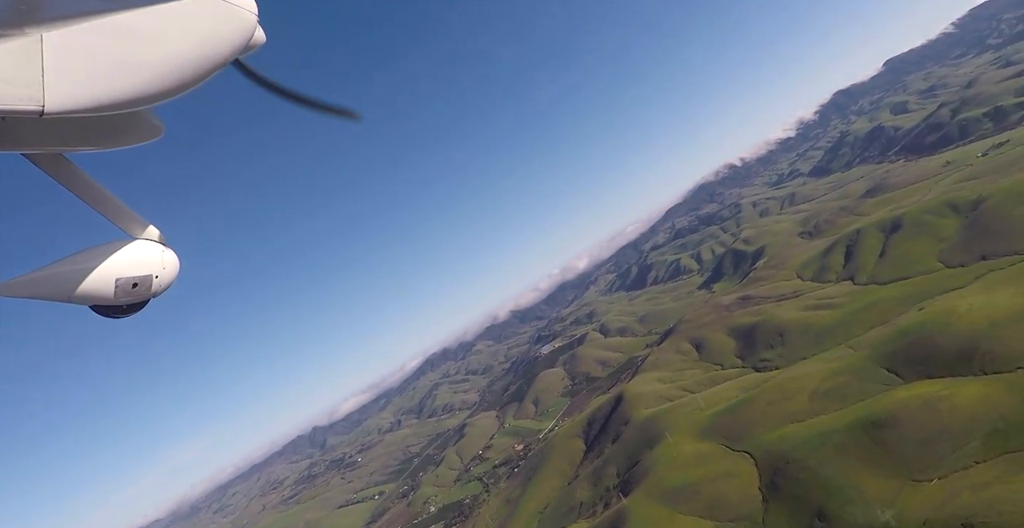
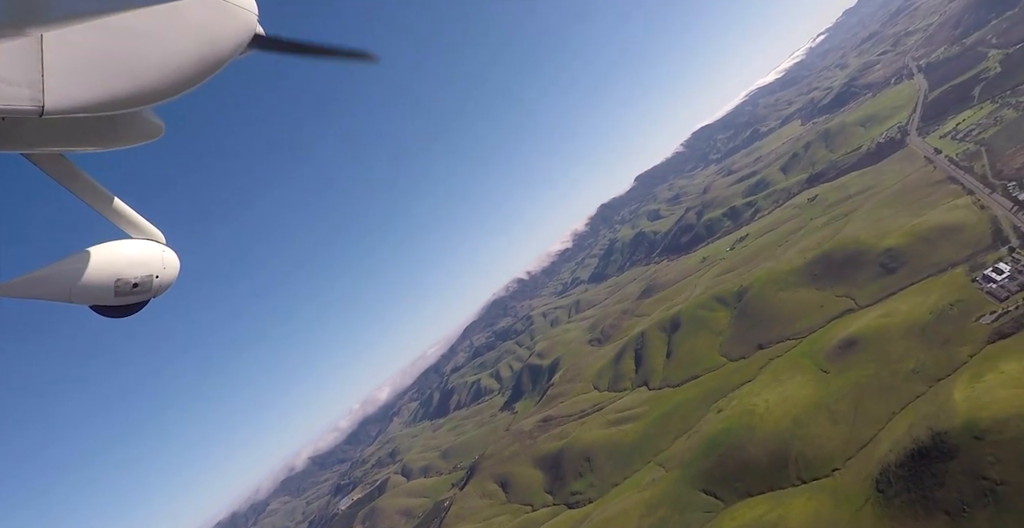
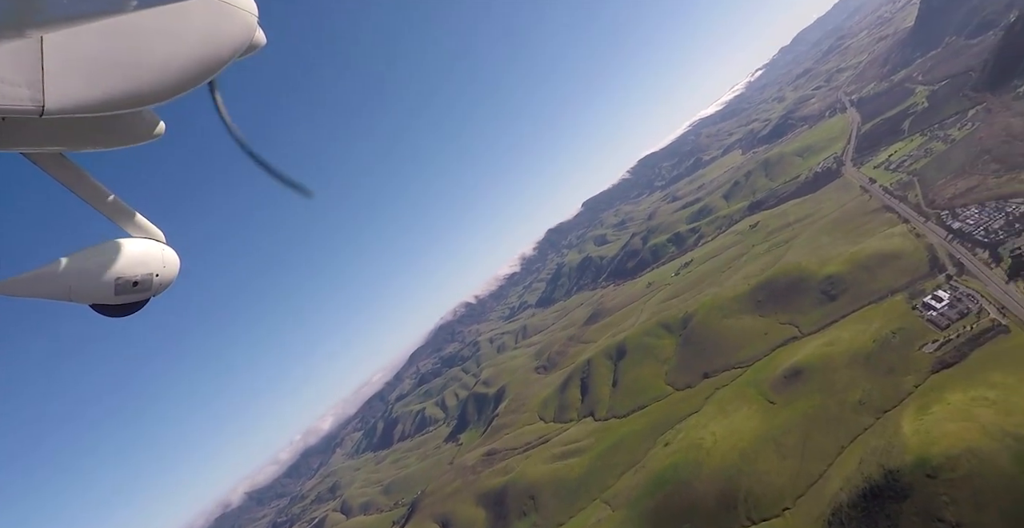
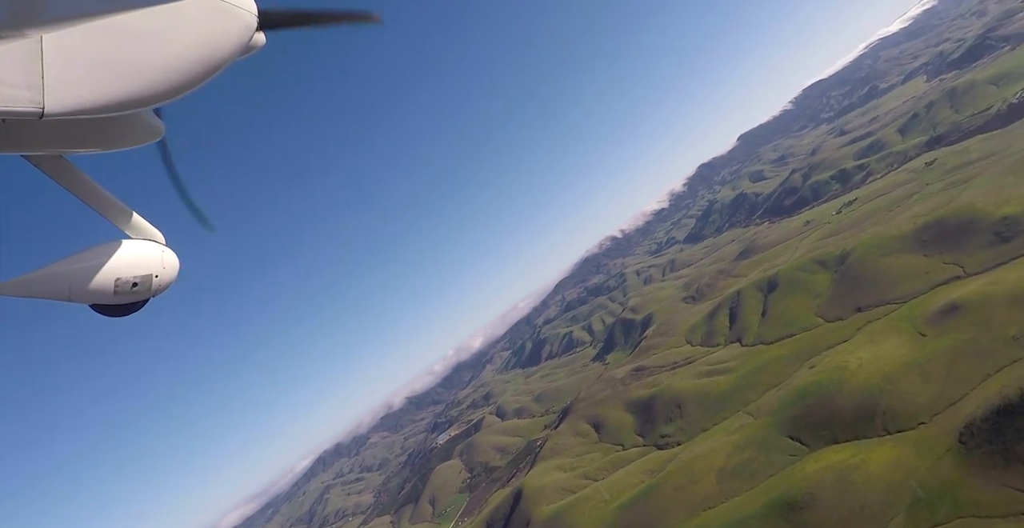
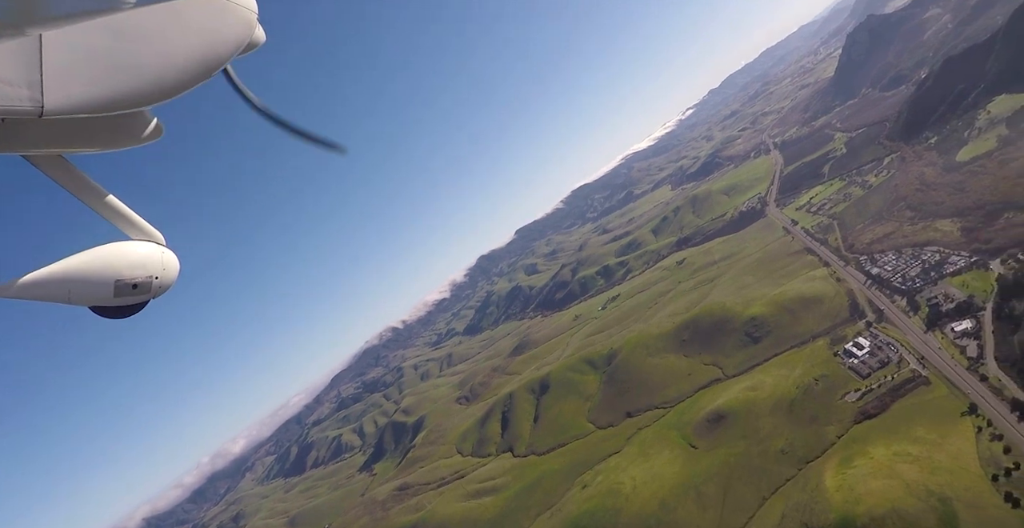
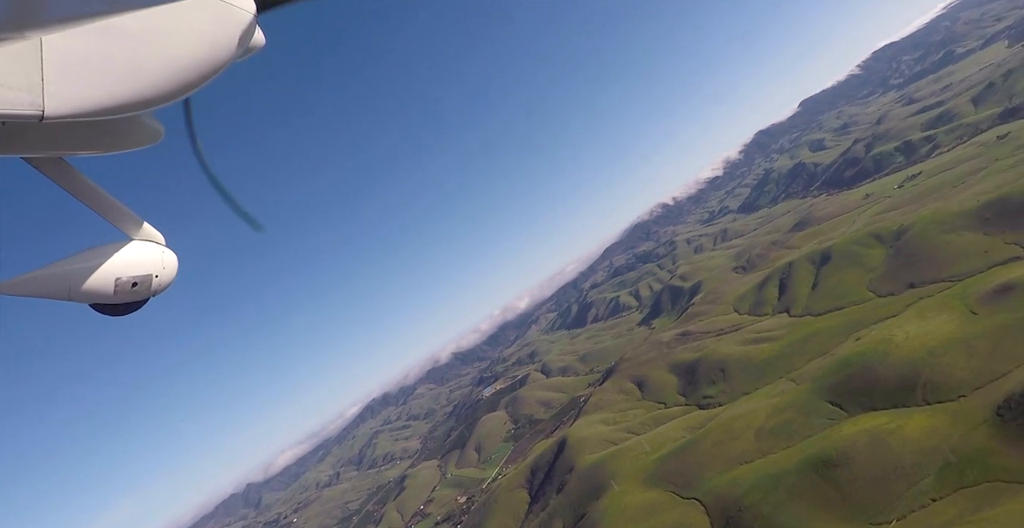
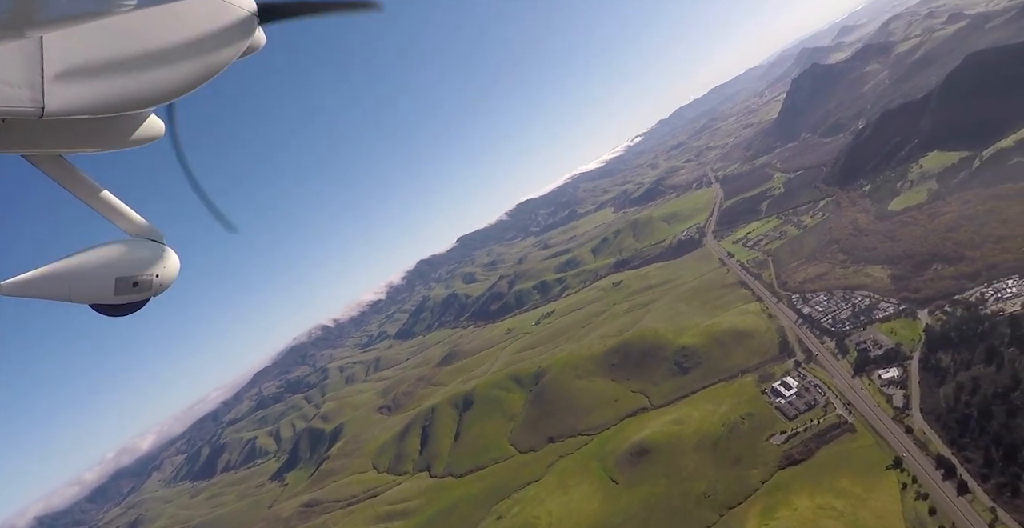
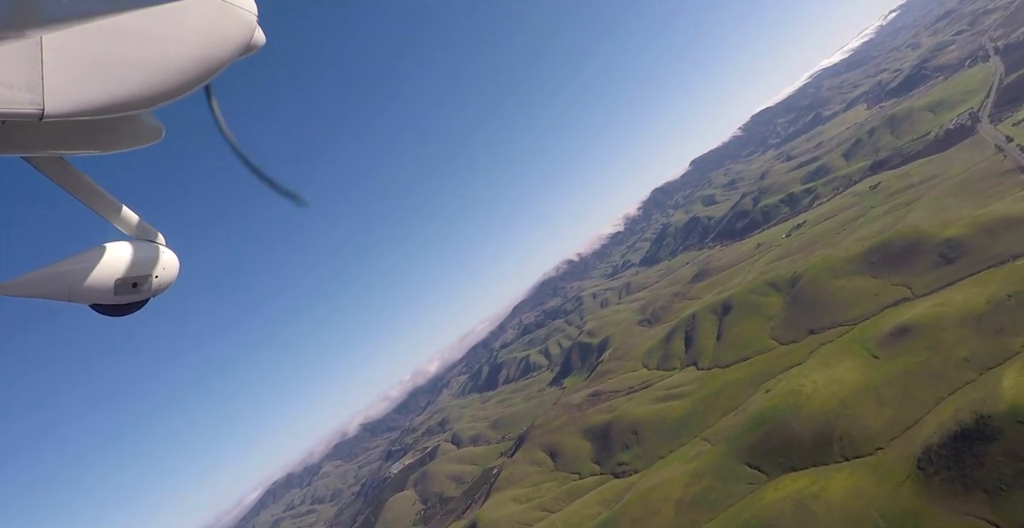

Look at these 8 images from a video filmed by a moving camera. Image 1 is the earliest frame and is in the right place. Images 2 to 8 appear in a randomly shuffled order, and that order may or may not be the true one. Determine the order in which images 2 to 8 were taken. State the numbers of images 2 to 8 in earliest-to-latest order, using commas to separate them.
6, 4, 8, 2, 3, 5, 7
